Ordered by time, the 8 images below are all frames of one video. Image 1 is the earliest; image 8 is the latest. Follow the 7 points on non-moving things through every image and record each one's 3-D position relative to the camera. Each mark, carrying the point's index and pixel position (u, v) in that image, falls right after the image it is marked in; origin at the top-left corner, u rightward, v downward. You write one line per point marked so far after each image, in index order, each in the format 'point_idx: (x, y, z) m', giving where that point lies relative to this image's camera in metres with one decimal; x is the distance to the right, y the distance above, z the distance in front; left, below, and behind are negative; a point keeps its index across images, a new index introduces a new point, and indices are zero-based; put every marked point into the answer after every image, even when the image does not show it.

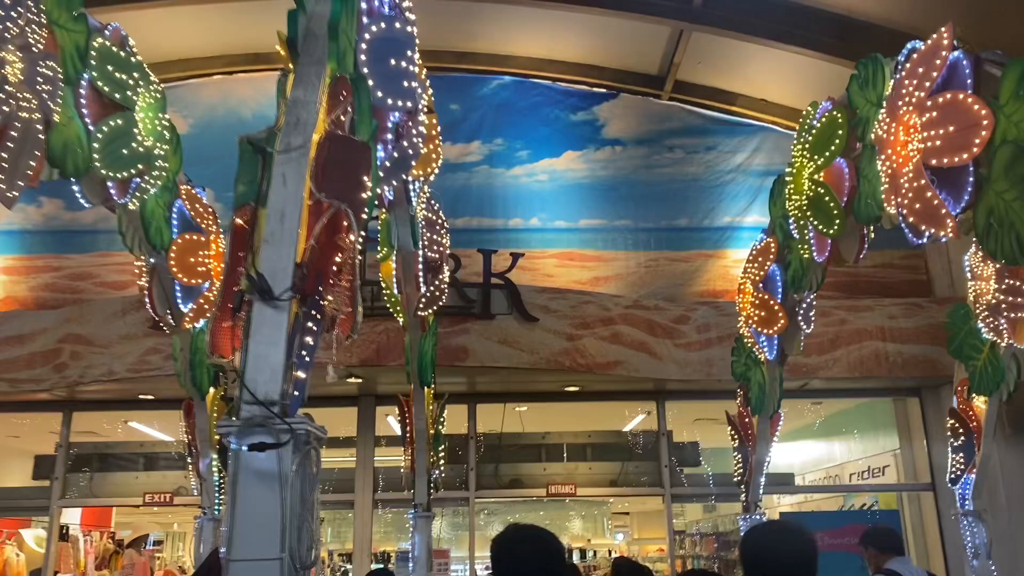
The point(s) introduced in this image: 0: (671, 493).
0: (+1.6, -2.1, +8.8) m
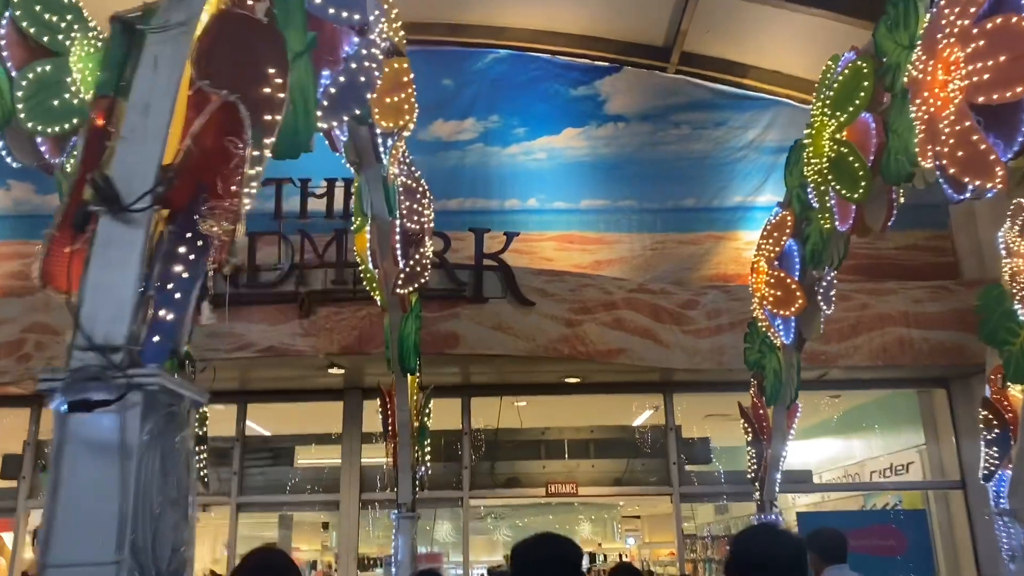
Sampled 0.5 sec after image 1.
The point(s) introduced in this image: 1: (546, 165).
0: (+1.6, -1.9, +8.2) m
1: (+0.3, +1.2, +8.3) m
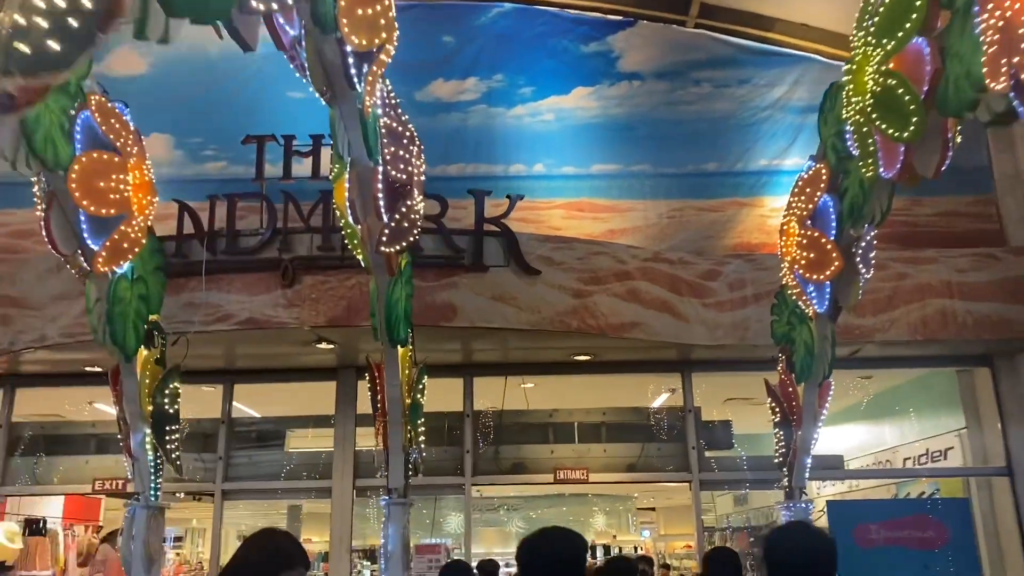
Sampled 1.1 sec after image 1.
0: (+1.6, -1.7, +7.6) m
1: (+0.4, +1.4, +7.7) m
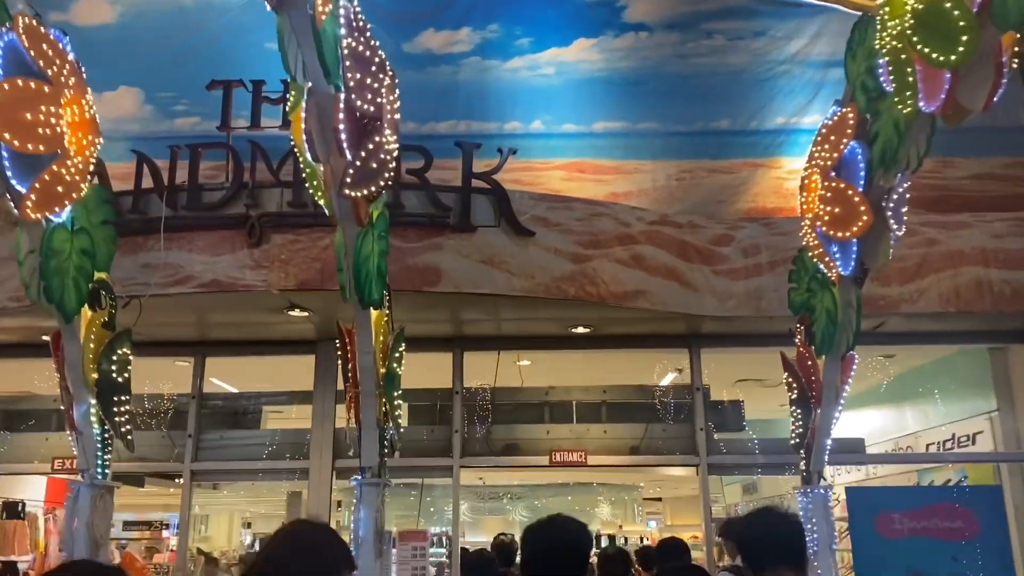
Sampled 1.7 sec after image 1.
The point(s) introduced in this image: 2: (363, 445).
0: (+1.6, -1.4, +7.0) m
1: (+0.3, +1.7, +7.1) m
2: (-0.8, -0.9, +4.7) m
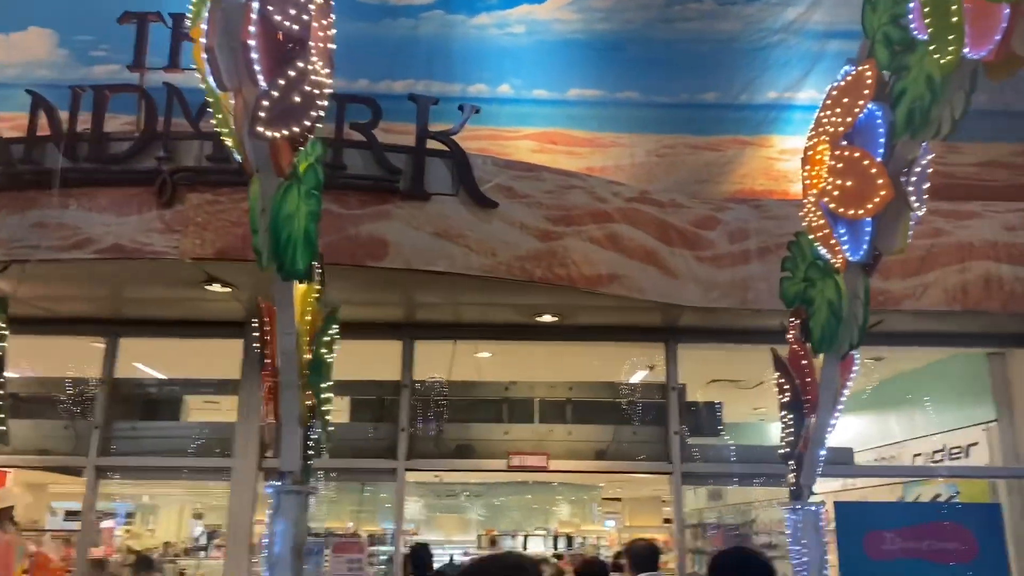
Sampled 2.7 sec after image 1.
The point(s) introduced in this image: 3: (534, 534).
0: (+1.2, -1.4, +6.3) m
1: (+0.1, +1.8, +6.4) m
2: (-1.1, -0.7, +3.9) m
3: (+0.2, -2.2, +7.8) m
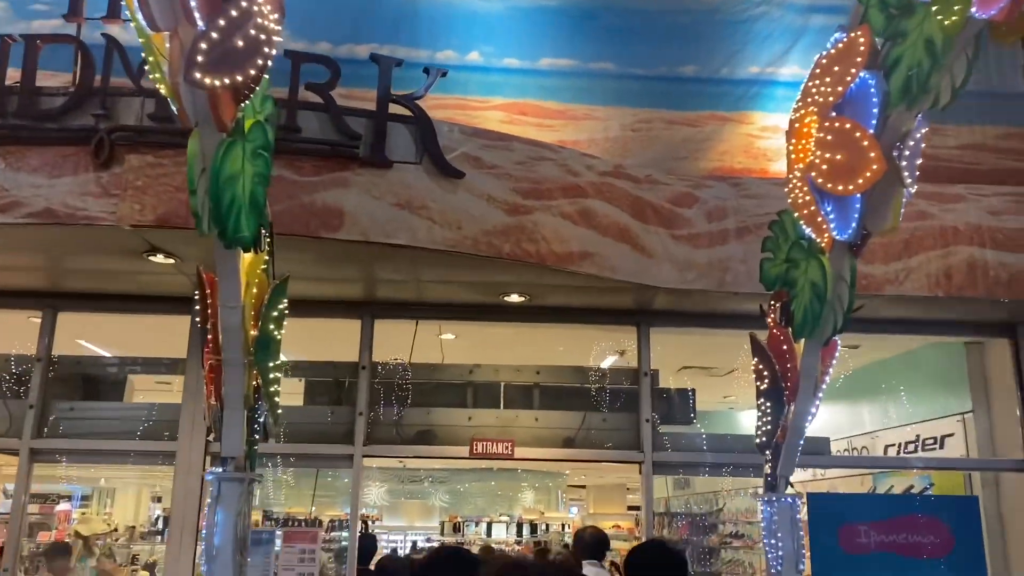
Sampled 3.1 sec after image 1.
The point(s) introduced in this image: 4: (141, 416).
0: (+1.0, -1.2, +6.1) m
1: (-0.1, +2.0, +6.0) m
2: (-1.2, -0.6, +3.6) m
3: (-0.1, -2.1, +7.6) m
4: (-2.6, -0.9, +5.9) m
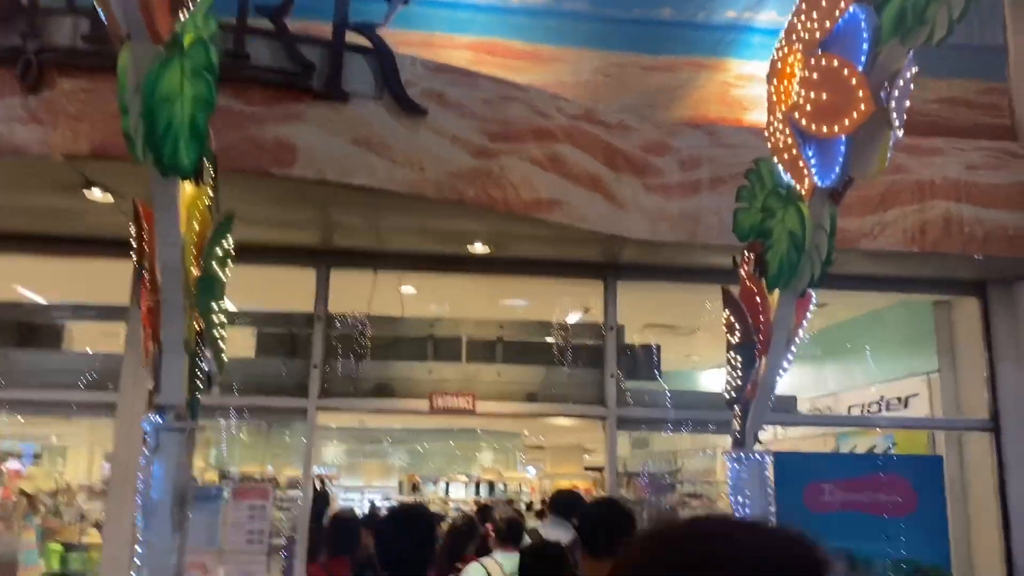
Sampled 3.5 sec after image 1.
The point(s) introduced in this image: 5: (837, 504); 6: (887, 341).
0: (+0.7, -0.9, +5.9) m
1: (-0.3, +2.3, +5.7) m
2: (-1.4, -0.3, +3.3) m
3: (-0.5, -1.6, +7.4) m
4: (-2.8, -0.5, +5.6) m
5: (+2.1, -1.4, +5.7) m
6: (+2.9, -0.4, +6.6) m
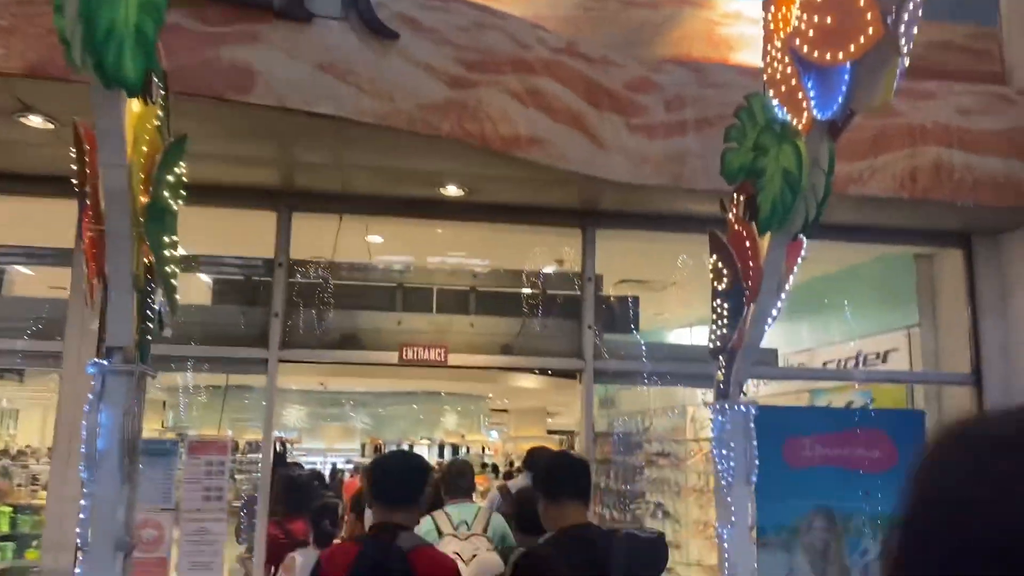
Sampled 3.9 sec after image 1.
0: (+0.5, -0.6, +5.7) m
1: (-0.5, +2.6, +5.3) m
2: (-1.4, -0.1, +3.0) m
3: (-0.7, -1.2, +7.2) m
4: (-3.0, -0.2, +5.2) m
5: (+2.0, -1.1, +5.6) m
6: (+2.7, -0.1, +6.5) m
